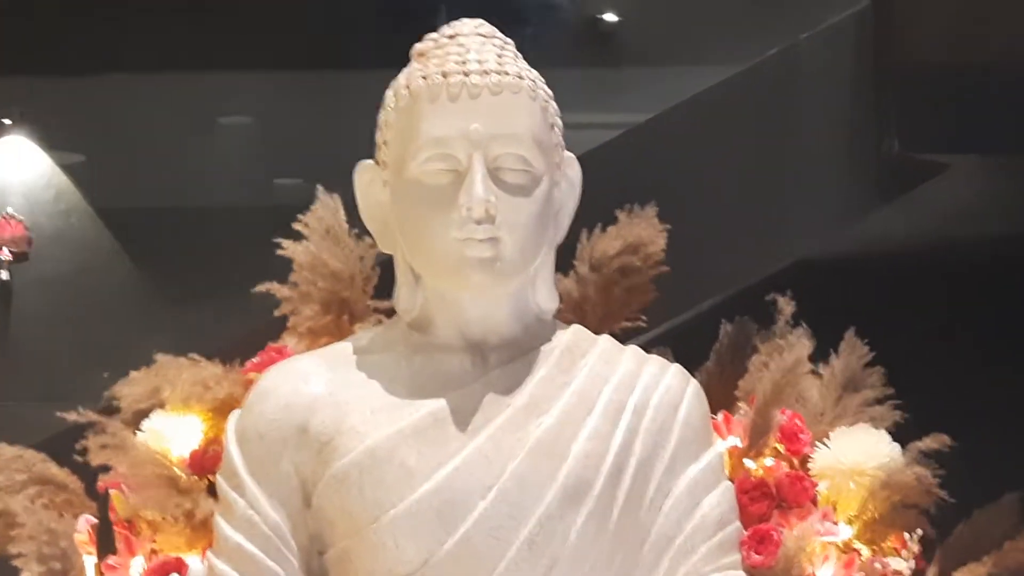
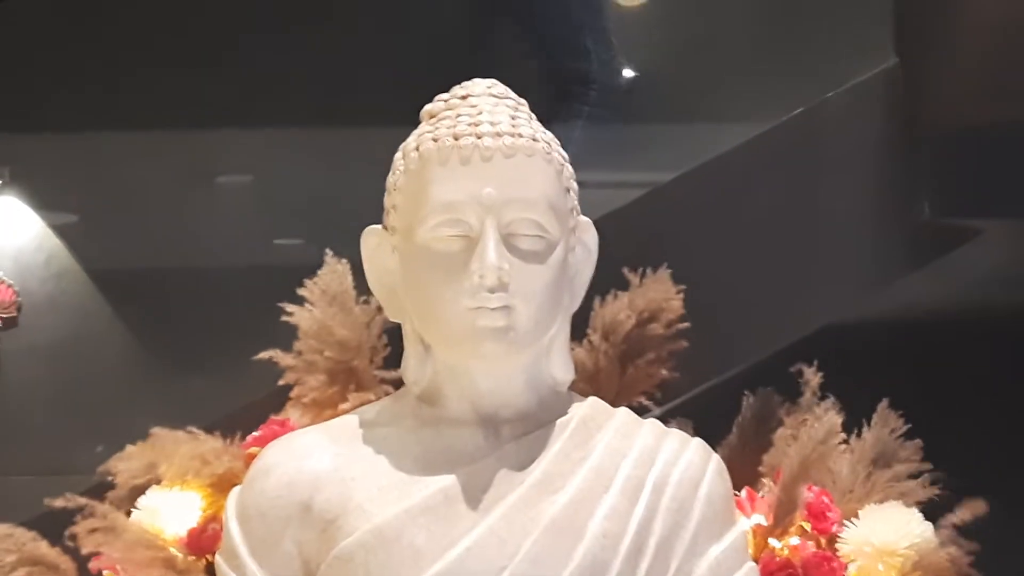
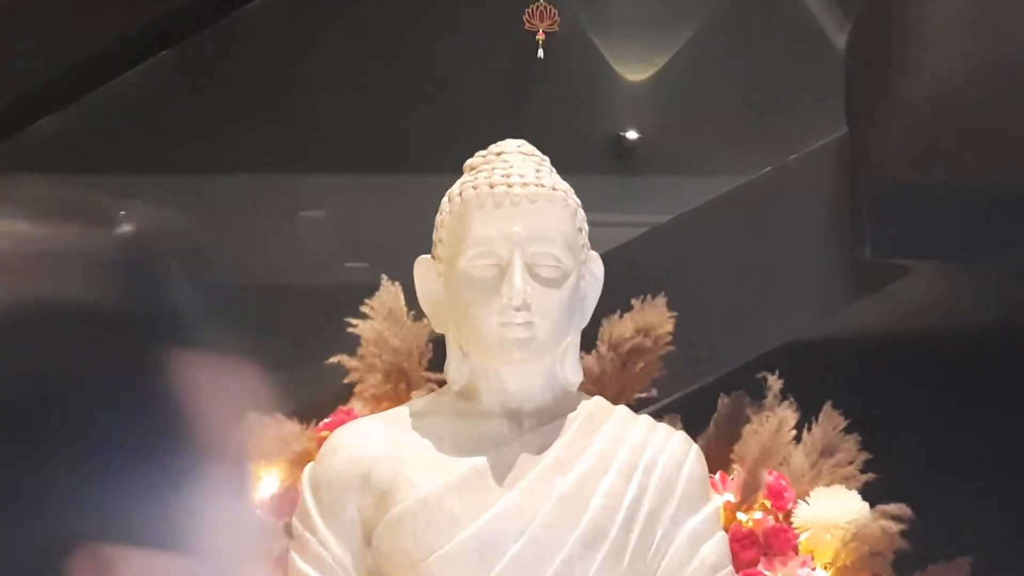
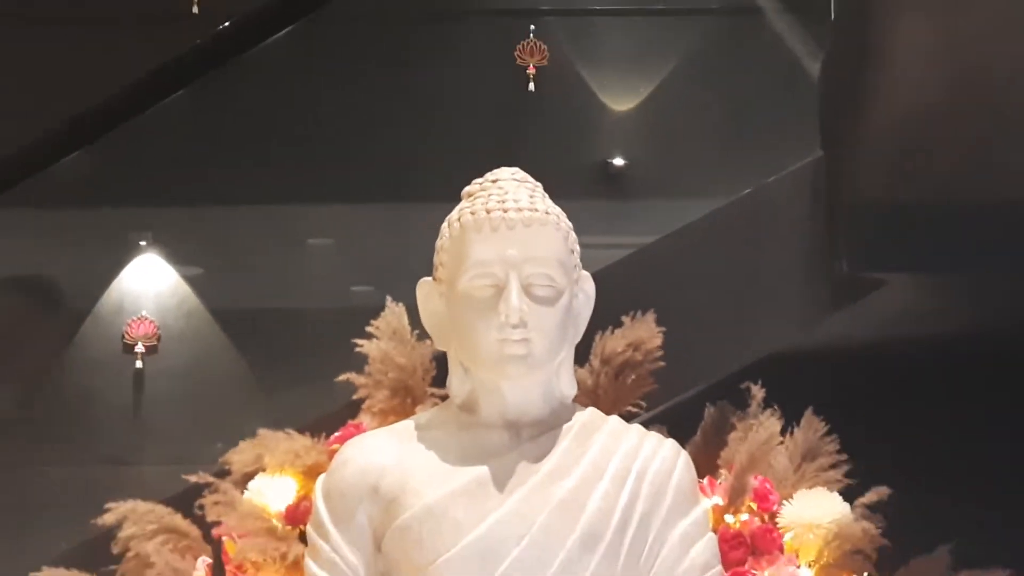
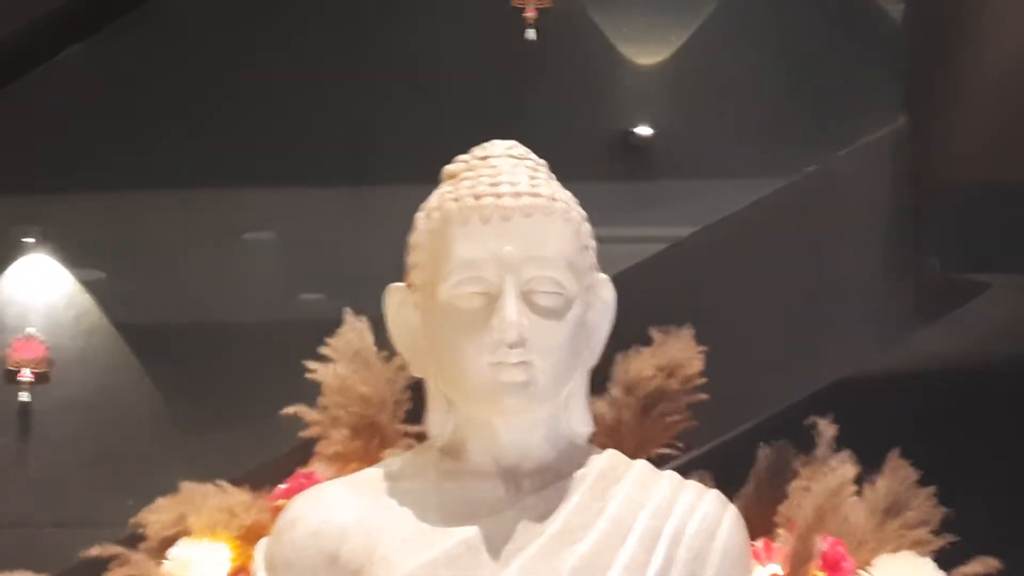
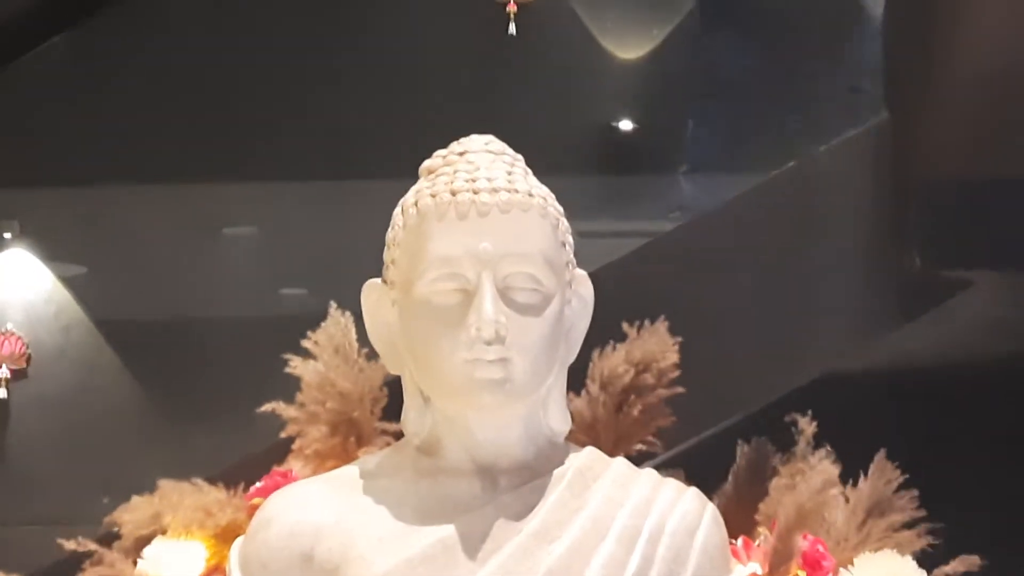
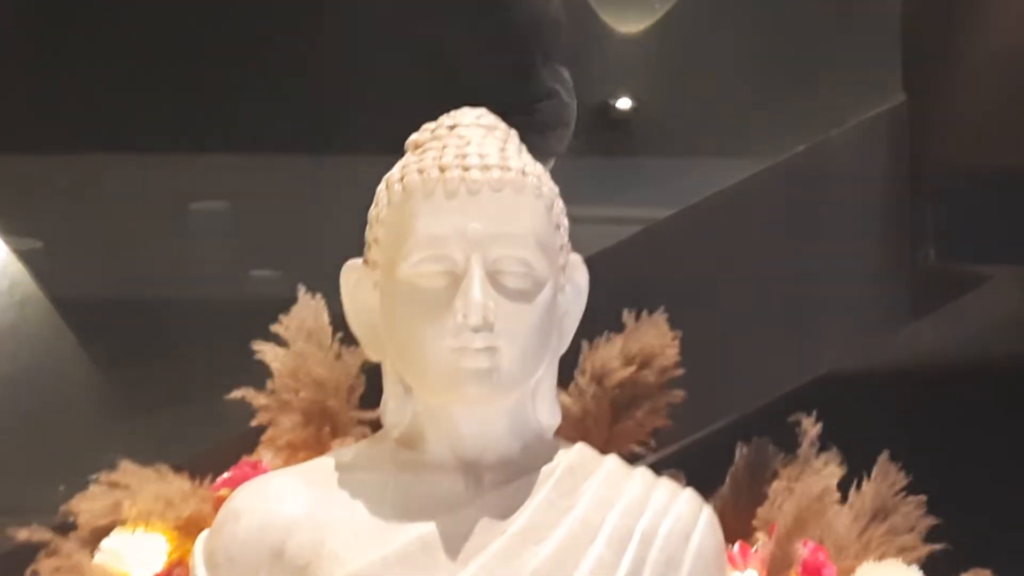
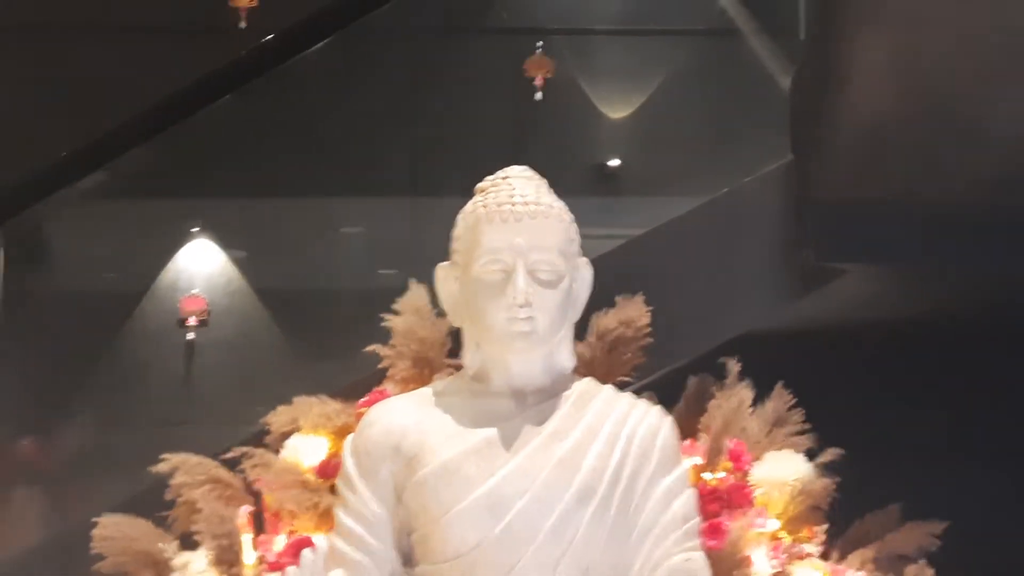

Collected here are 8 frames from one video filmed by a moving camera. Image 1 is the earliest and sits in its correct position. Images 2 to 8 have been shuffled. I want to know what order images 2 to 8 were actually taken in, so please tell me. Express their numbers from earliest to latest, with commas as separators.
2, 6, 5, 4, 8, 3, 7
